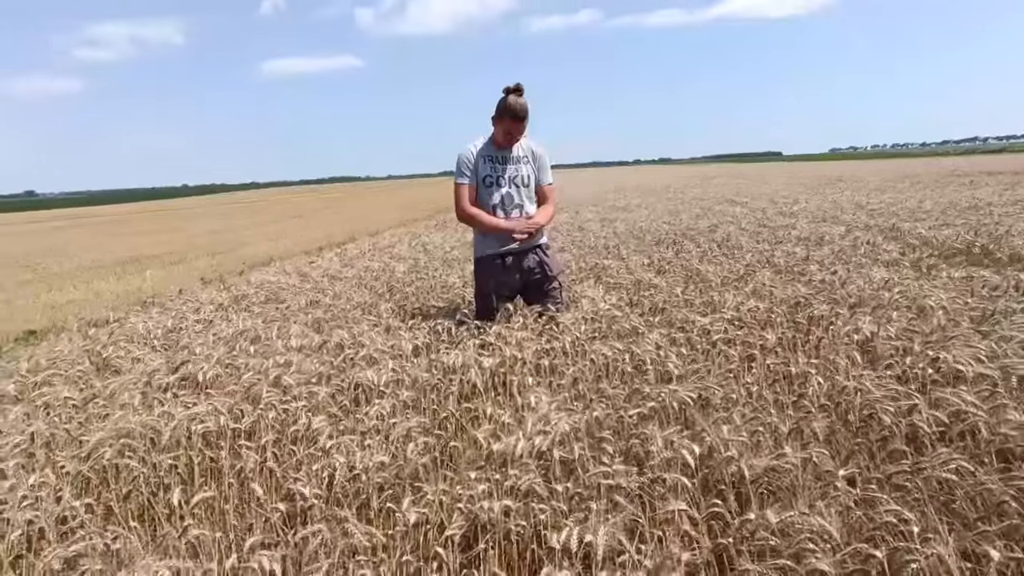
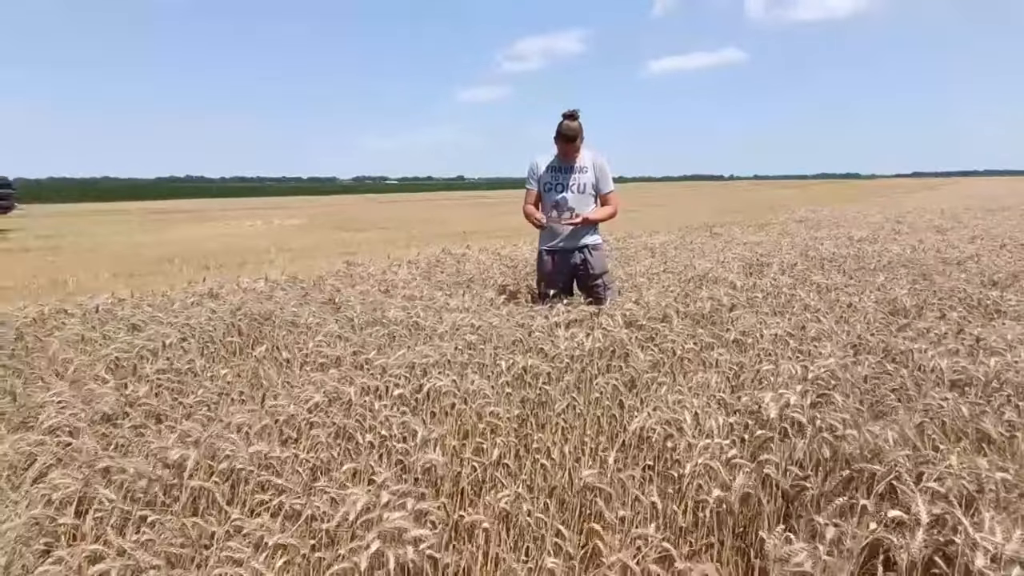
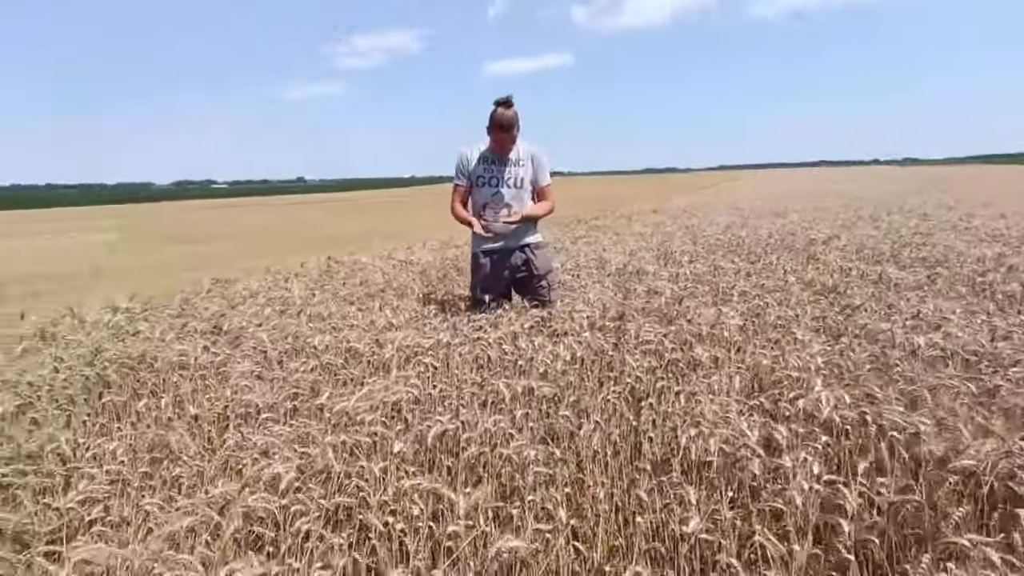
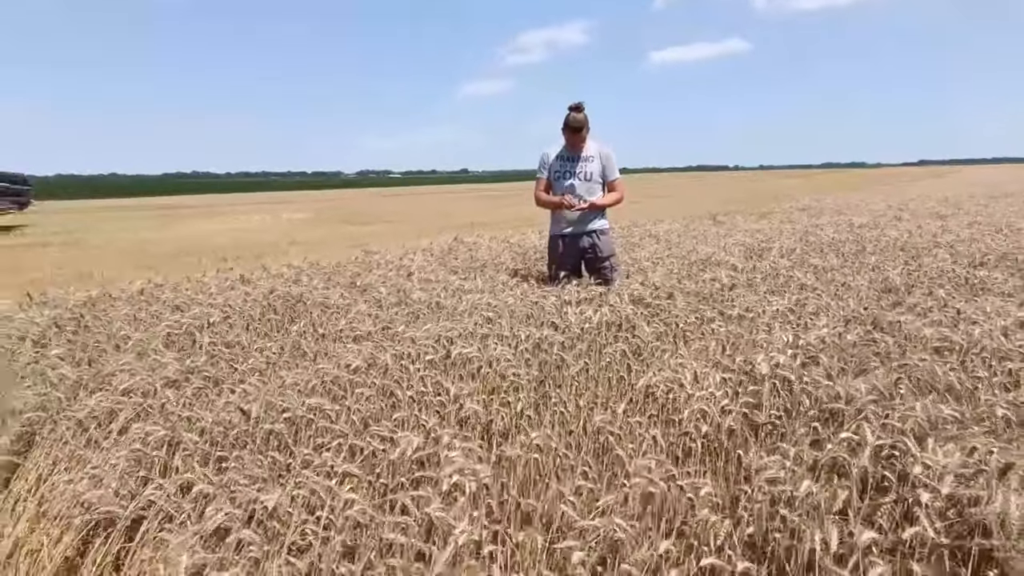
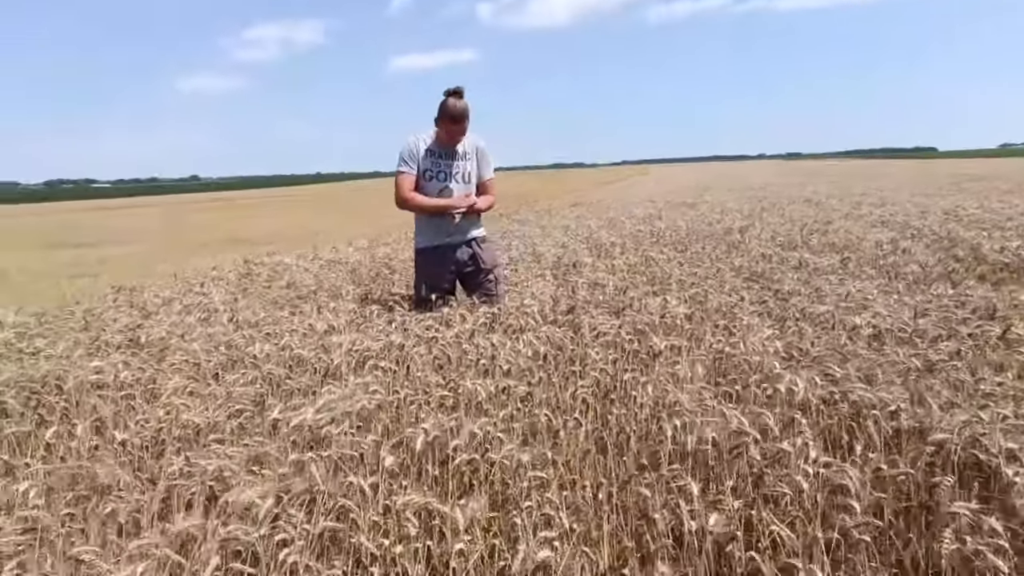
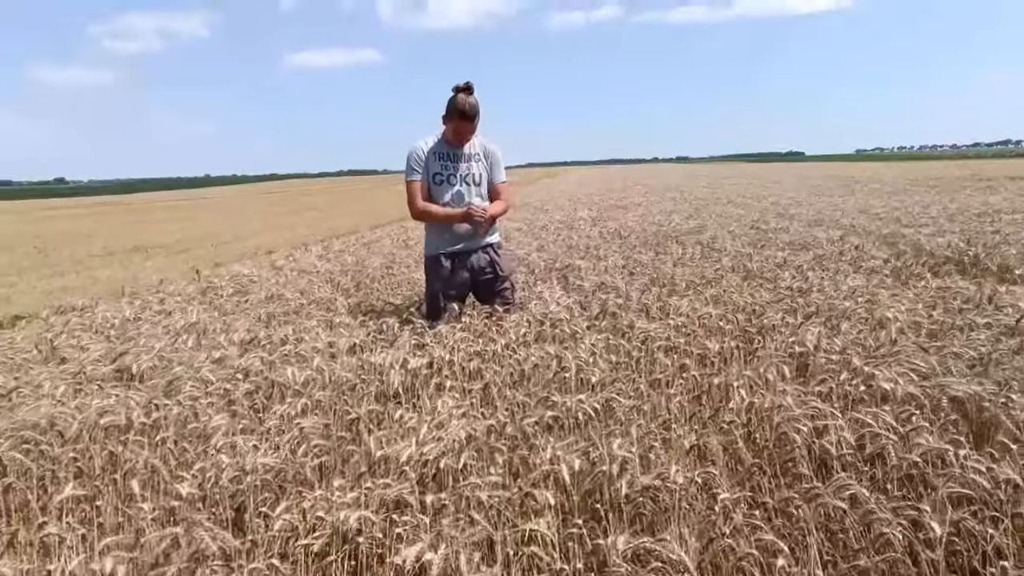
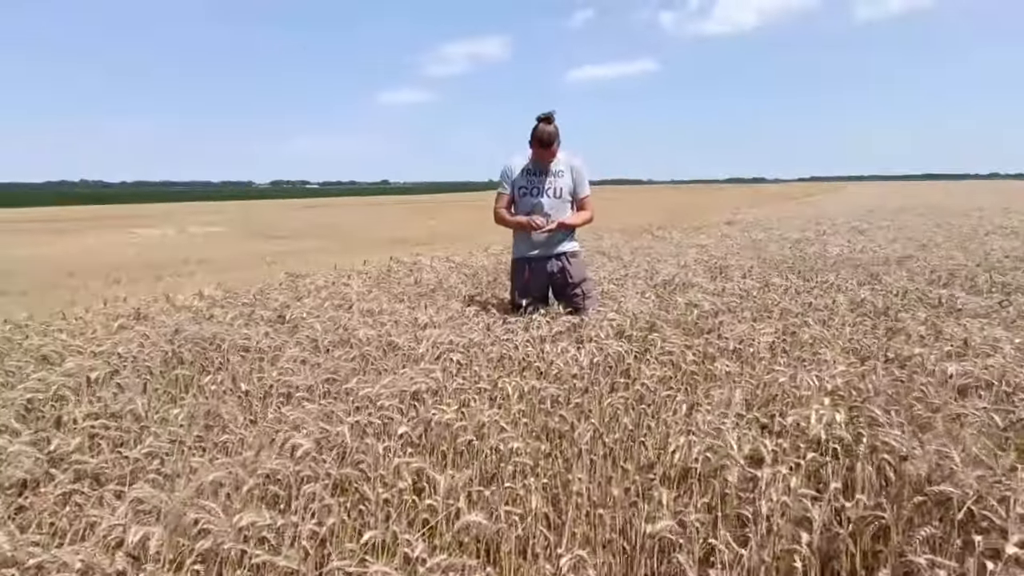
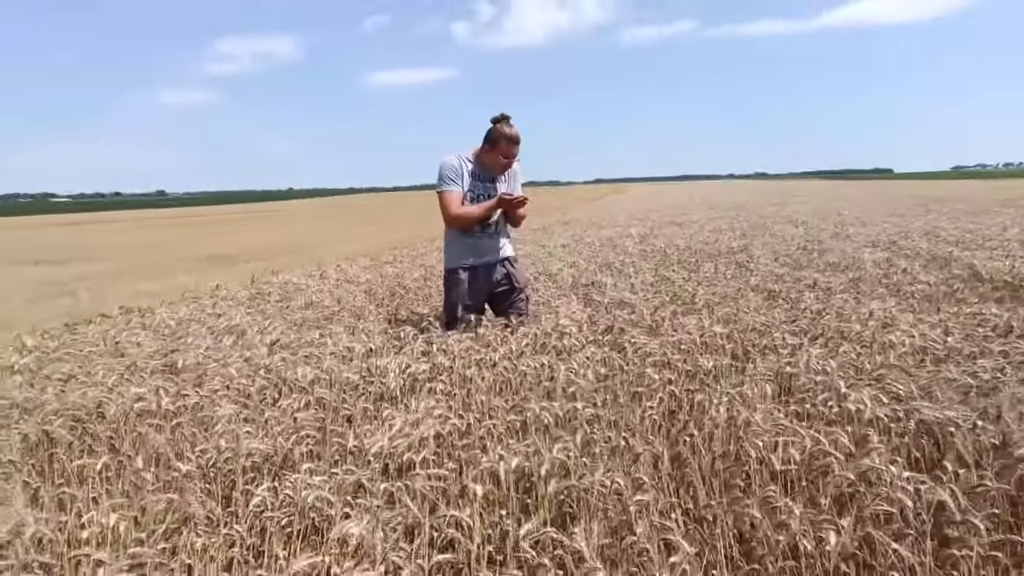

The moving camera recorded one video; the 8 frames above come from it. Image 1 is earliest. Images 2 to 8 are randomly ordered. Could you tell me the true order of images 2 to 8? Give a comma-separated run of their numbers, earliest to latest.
6, 8, 5, 3, 7, 2, 4
